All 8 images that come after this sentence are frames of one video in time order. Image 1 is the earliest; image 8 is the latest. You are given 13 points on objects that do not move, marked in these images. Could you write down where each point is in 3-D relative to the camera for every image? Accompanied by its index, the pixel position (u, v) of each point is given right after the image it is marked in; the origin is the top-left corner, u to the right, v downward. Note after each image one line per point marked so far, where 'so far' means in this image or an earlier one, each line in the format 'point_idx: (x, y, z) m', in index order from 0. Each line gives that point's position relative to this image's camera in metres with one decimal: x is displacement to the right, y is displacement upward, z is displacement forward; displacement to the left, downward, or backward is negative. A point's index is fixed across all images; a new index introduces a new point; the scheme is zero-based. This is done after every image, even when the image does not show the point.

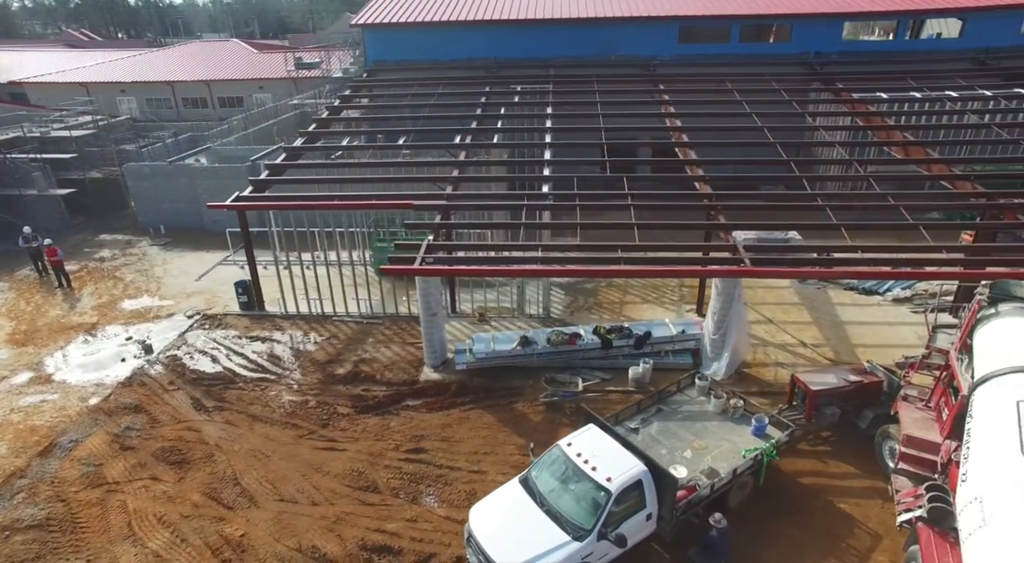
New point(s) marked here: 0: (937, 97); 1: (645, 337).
0: (+13.0, +5.7, +18.9) m
1: (+2.7, -1.1, +12.7) m
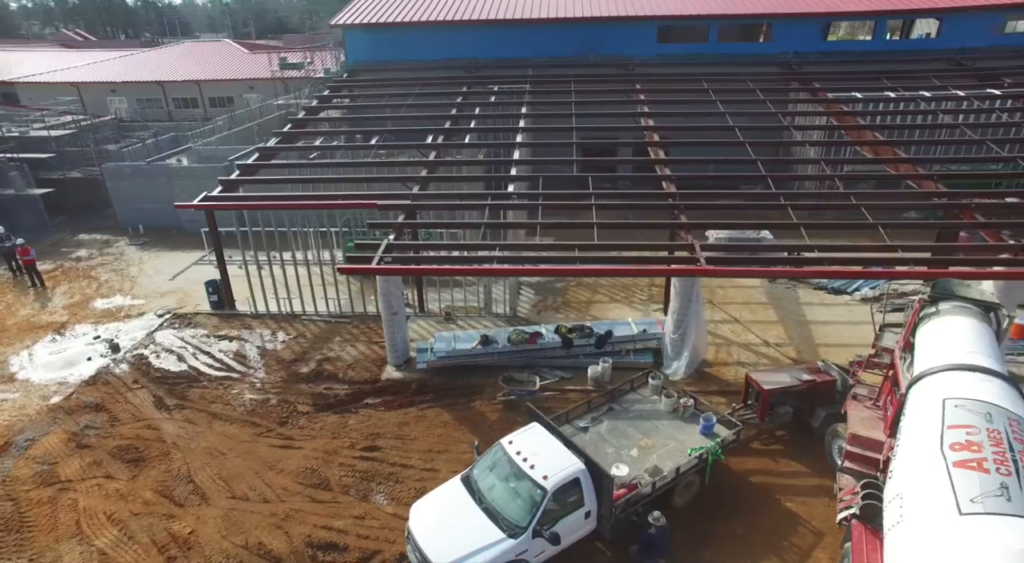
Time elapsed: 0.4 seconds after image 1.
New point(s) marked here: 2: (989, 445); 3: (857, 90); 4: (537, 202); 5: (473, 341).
0: (+12.3, +5.7, +18.9) m
1: (+1.9, -1.1, +12.7) m
2: (+5.1, -1.7, +6.5) m
3: (+11.2, +6.3, +19.9) m
4: (+0.6, +1.8, +13.9) m
5: (-0.9, -1.2, +13.0) m
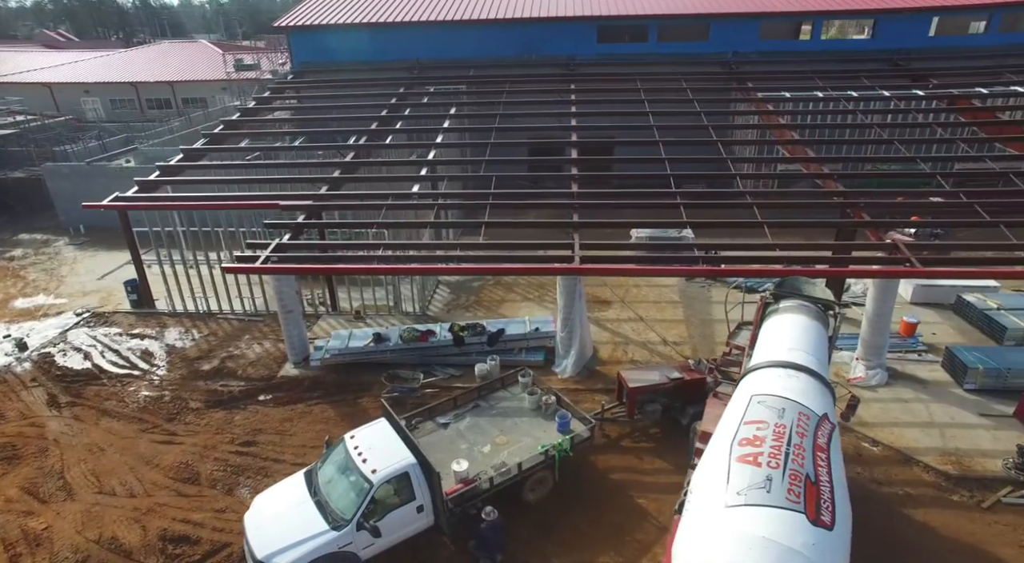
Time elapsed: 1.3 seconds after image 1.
0: (+10.0, +5.7, +19.1) m
1: (-0.4, -1.1, +12.9) m
2: (+2.8, -1.7, +6.7) m
3: (+9.0, +6.3, +20.1) m
4: (-1.7, +1.8, +14.1) m
5: (-3.1, -1.2, +13.1) m
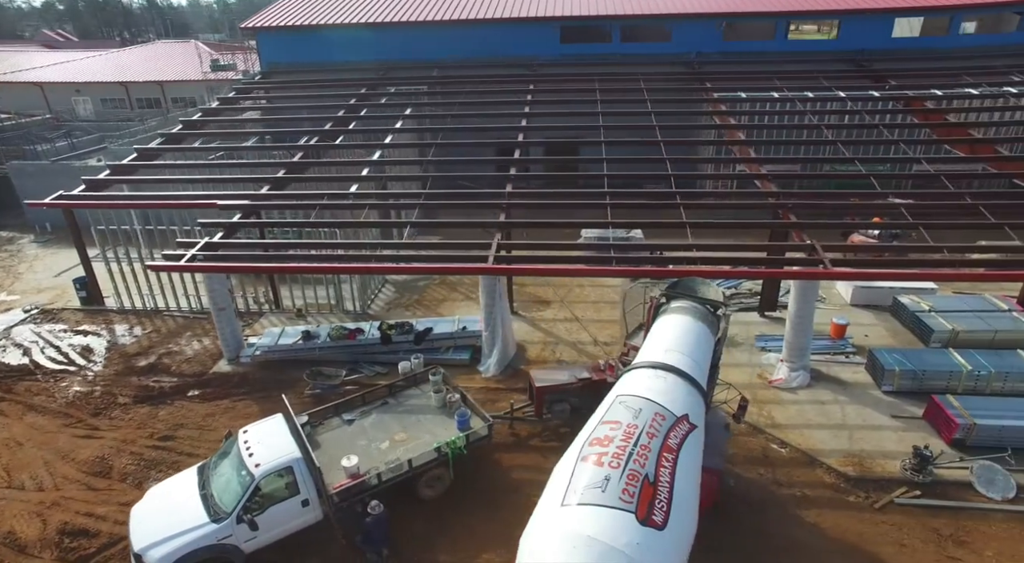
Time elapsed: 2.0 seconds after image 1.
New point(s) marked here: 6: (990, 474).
0: (+8.6, +5.7, +19.0) m
1: (-1.9, -1.1, +13.0) m
2: (+1.2, -1.7, +6.8) m
3: (+7.6, +6.3, +20.1) m
4: (-3.2, +1.8, +14.2) m
5: (-4.7, -1.2, +13.3) m
6: (+7.4, -3.0, +9.5) m
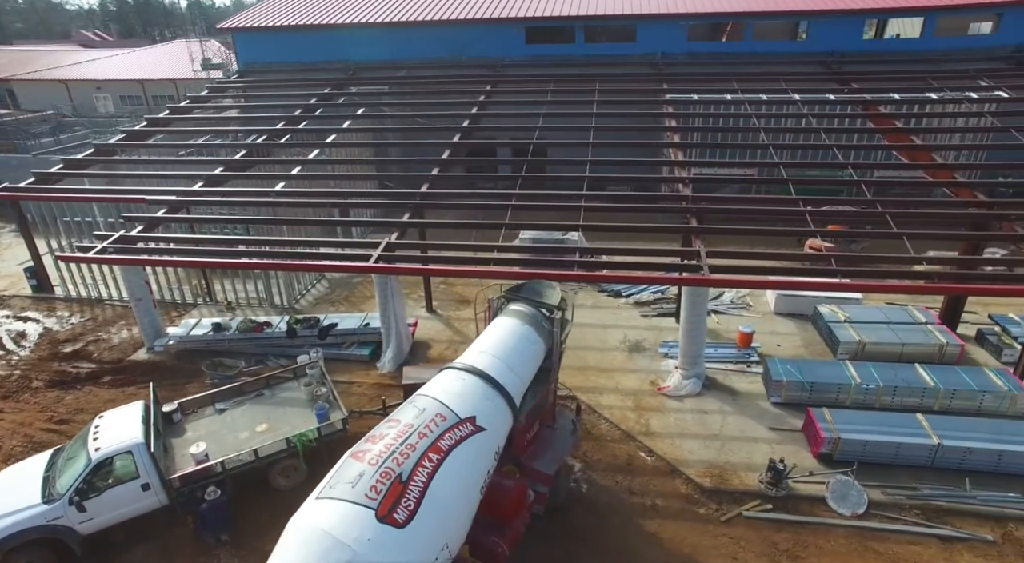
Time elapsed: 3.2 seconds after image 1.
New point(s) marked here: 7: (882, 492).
0: (+7.0, +5.5, +18.6) m
1: (-4.1, -1.0, +13.3) m
2: (-1.3, -1.7, +6.8) m
3: (+6.1, +6.1, +19.7) m
4: (-5.2, +1.9, +14.5) m
5: (-6.8, -1.0, +13.7) m
6: (+5.0, -3.1, +9.2) m
7: (+5.6, -3.2, +9.2) m
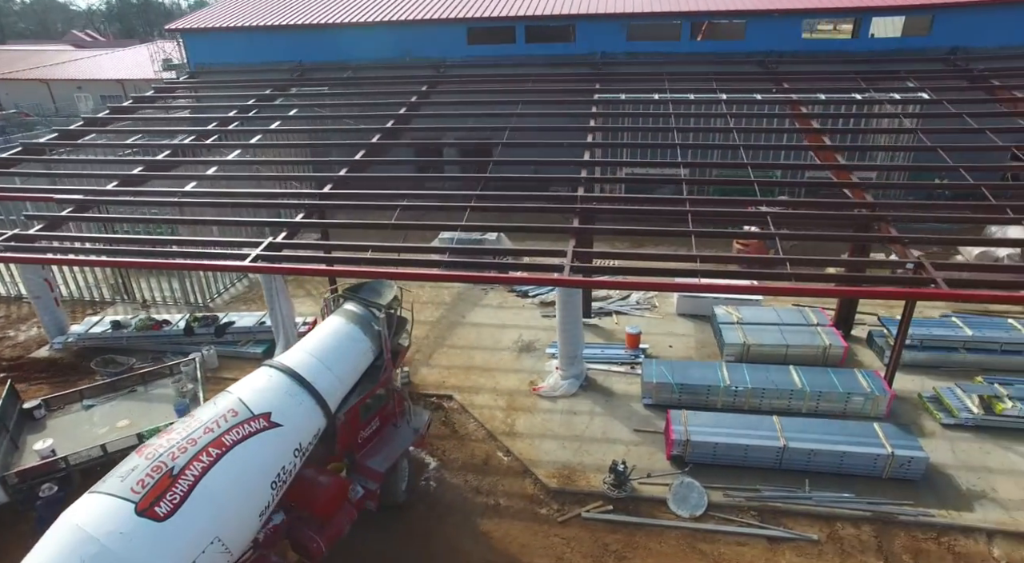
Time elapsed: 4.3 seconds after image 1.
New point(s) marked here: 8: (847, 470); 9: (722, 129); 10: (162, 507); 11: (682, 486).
0: (+4.7, +5.5, +18.6) m
1: (-6.4, -1.0, +13.4) m
2: (-3.8, -1.7, +6.9) m
3: (+3.8, +6.1, +19.7) m
4: (-7.5, +2.0, +14.6) m
5: (-9.1, -1.0, +13.8) m
6: (+2.6, -3.2, +9.2) m
7: (+3.2, -3.2, +9.2) m
8: (+5.1, -2.9, +9.3) m
9: (+6.0, +4.4, +17.4) m
10: (-3.6, -2.3, +6.3) m
11: (+2.6, -3.1, +9.3) m
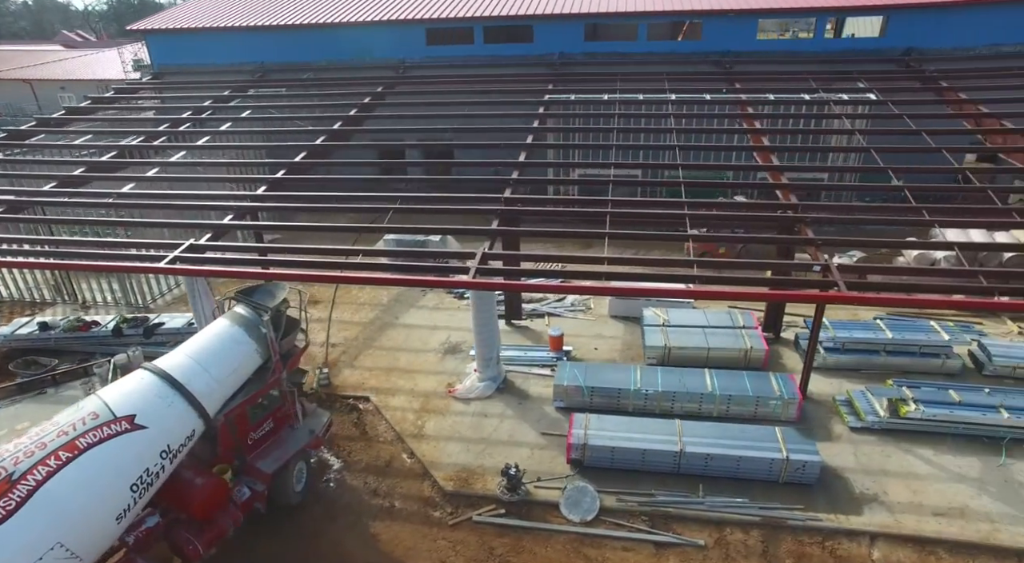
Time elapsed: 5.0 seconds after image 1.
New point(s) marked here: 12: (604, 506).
0: (+3.2, +5.4, +18.5) m
1: (-8.0, -1.0, +13.3) m
2: (-5.4, -1.7, +6.9) m
3: (+2.2, +6.0, +19.6) m
4: (-9.1, +2.0, +14.6) m
5: (-10.7, -1.0, +13.8) m
6: (+1.0, -3.2, +9.2) m
7: (+1.6, -3.2, +9.2) m
8: (+3.5, -2.9, +9.2) m
9: (+4.5, +4.3, +17.4) m
10: (-5.2, -2.4, +6.2) m
11: (+0.9, -3.1, +9.2) m
12: (+1.4, -3.3, +9.0) m
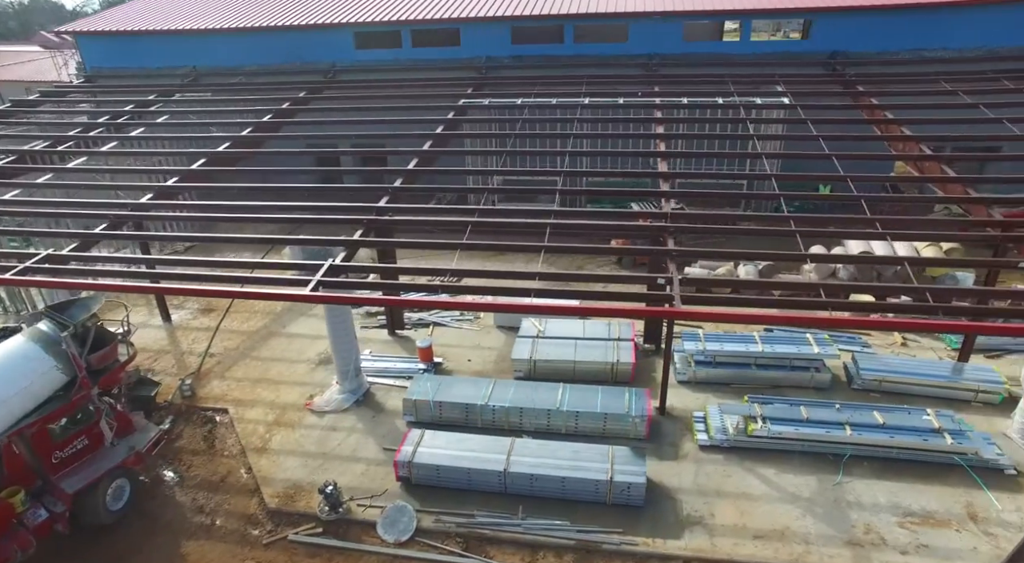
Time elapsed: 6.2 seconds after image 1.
0: (+0.6, +5.2, +18.3) m
1: (-10.6, -1.2, +13.1) m
2: (-8.1, -1.9, +6.6) m
3: (-0.3, +5.8, +19.4) m
4: (-11.7, +1.8, +14.4) m
5: (-13.4, -1.2, +13.6) m
6: (-1.7, -3.4, +8.9) m
7: (-1.1, -3.4, +8.9) m
8: (+0.8, -3.1, +9.0) m
9: (+1.9, +4.1, +17.1) m
10: (-7.9, -2.5, +6.0) m
11: (-1.7, -3.3, +8.9) m
12: (-1.3, -3.5, +8.8) m
